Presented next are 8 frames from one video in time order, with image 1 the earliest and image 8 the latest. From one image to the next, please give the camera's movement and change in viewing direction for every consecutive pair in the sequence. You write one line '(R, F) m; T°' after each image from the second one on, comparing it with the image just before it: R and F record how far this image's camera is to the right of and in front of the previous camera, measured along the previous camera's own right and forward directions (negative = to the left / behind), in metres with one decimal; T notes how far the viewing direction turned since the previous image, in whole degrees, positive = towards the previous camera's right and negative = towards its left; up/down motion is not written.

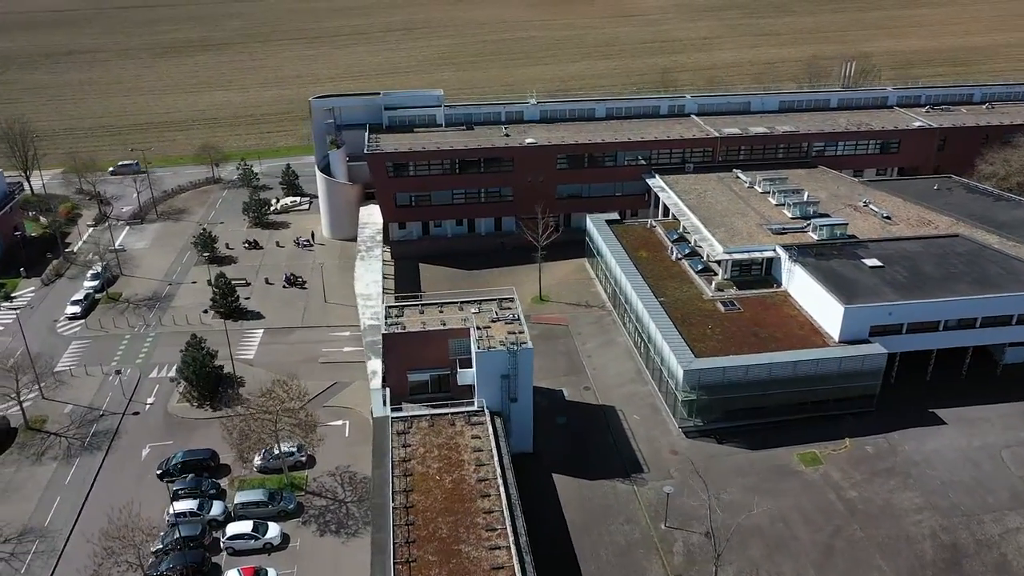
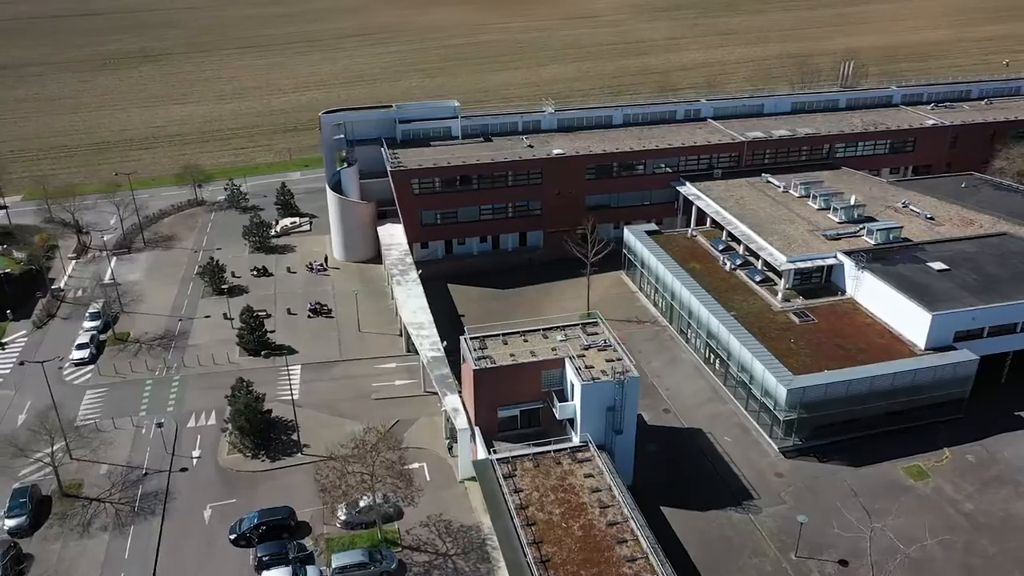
(-8.0, +2.9) m; +5°
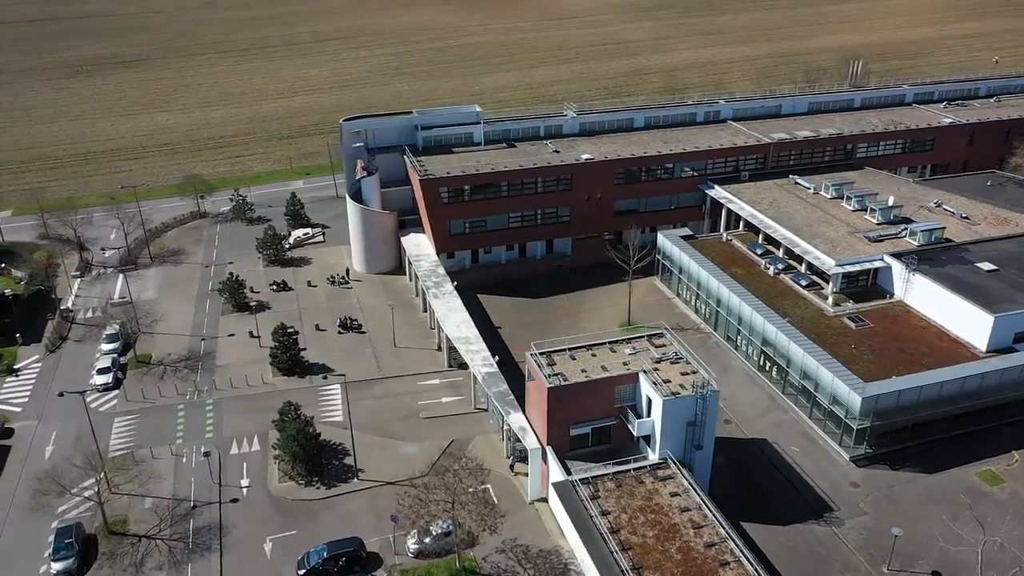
(-5.0, +1.5) m; +3°
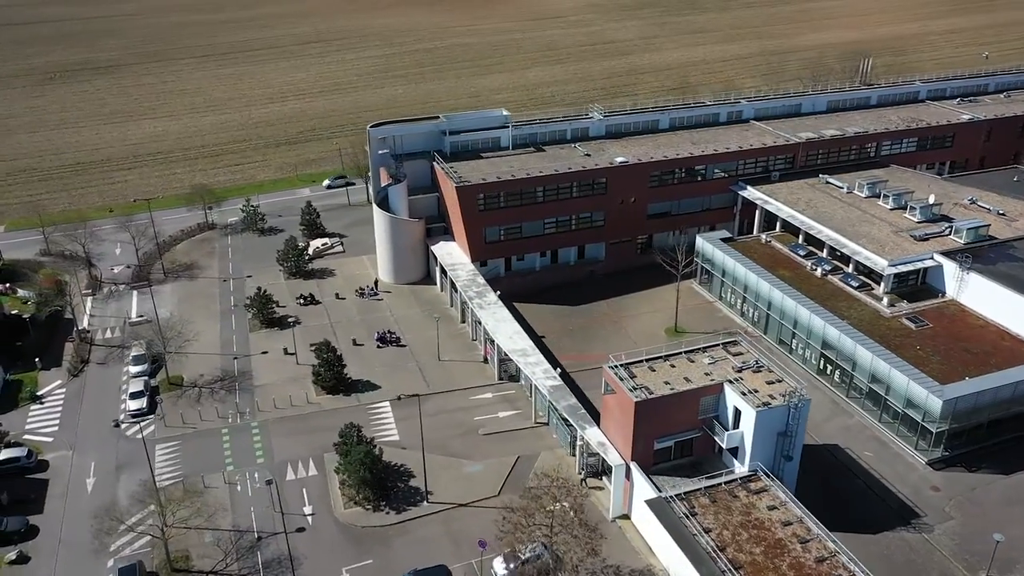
(-5.2, +1.5) m; +3°
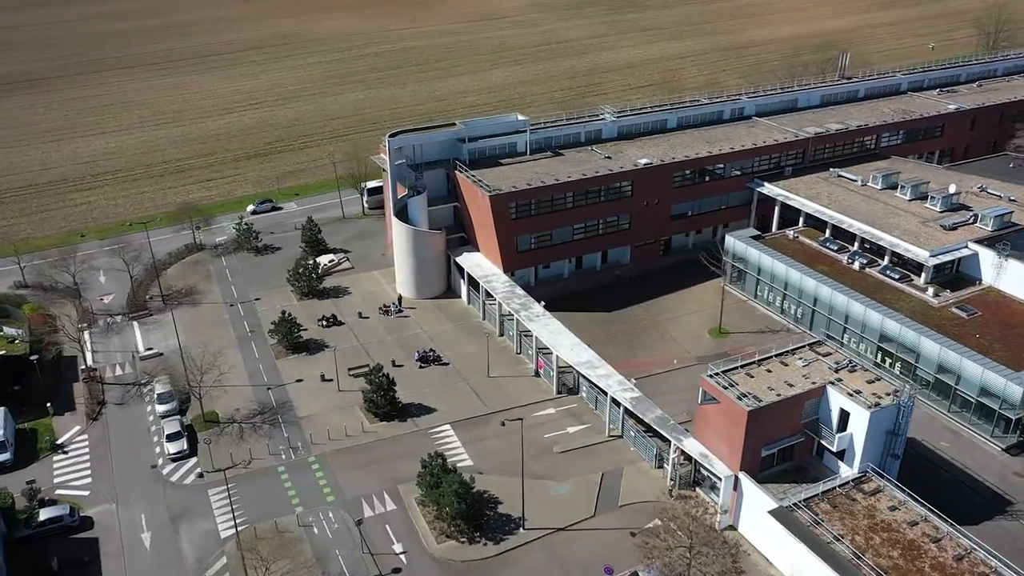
(-7.8, +2.0) m; +6°
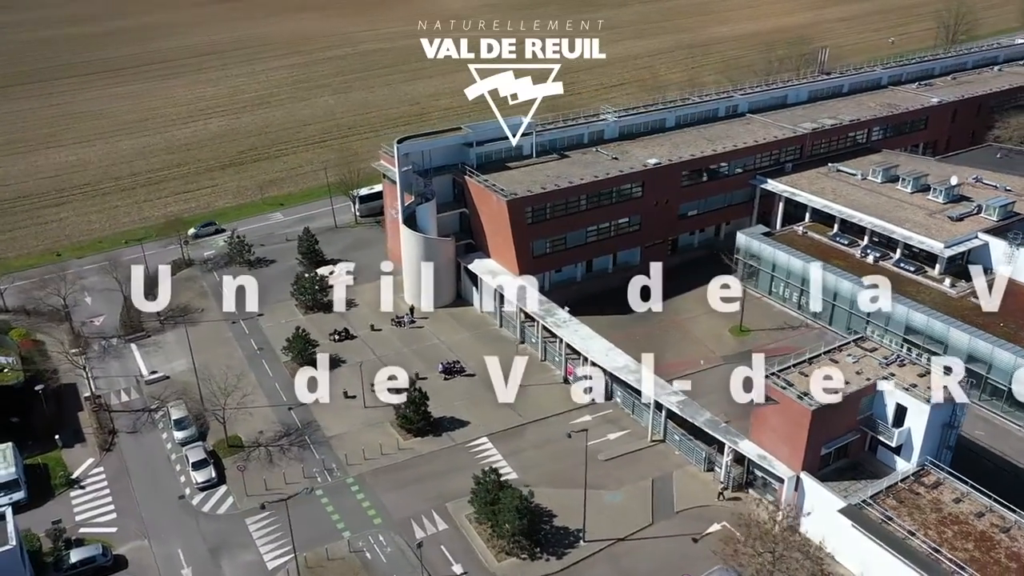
(-4.8, +1.1) m; +4°
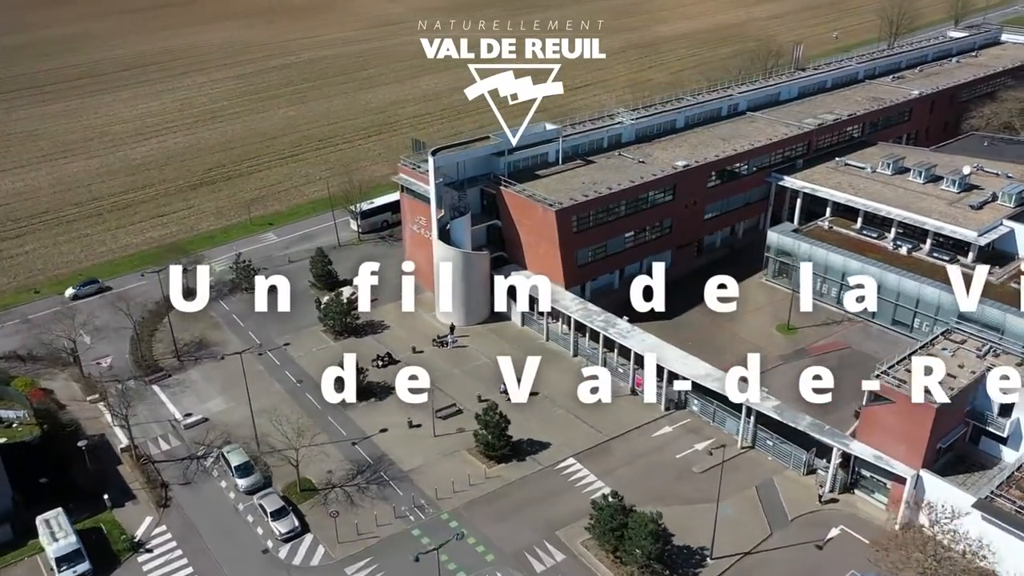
(-8.6, +2.2) m; +7°
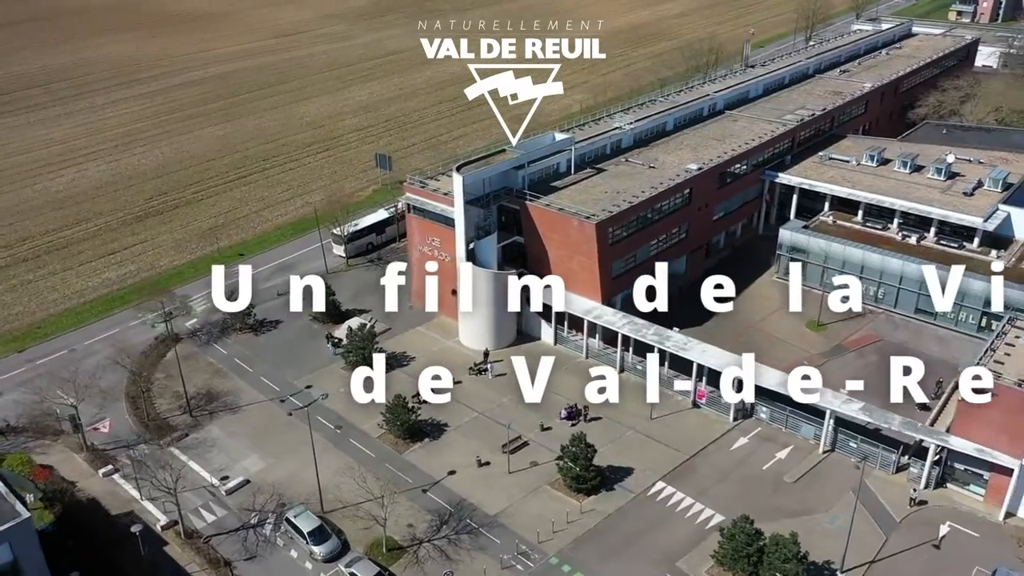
(-9.3, +3.1) m; +9°
